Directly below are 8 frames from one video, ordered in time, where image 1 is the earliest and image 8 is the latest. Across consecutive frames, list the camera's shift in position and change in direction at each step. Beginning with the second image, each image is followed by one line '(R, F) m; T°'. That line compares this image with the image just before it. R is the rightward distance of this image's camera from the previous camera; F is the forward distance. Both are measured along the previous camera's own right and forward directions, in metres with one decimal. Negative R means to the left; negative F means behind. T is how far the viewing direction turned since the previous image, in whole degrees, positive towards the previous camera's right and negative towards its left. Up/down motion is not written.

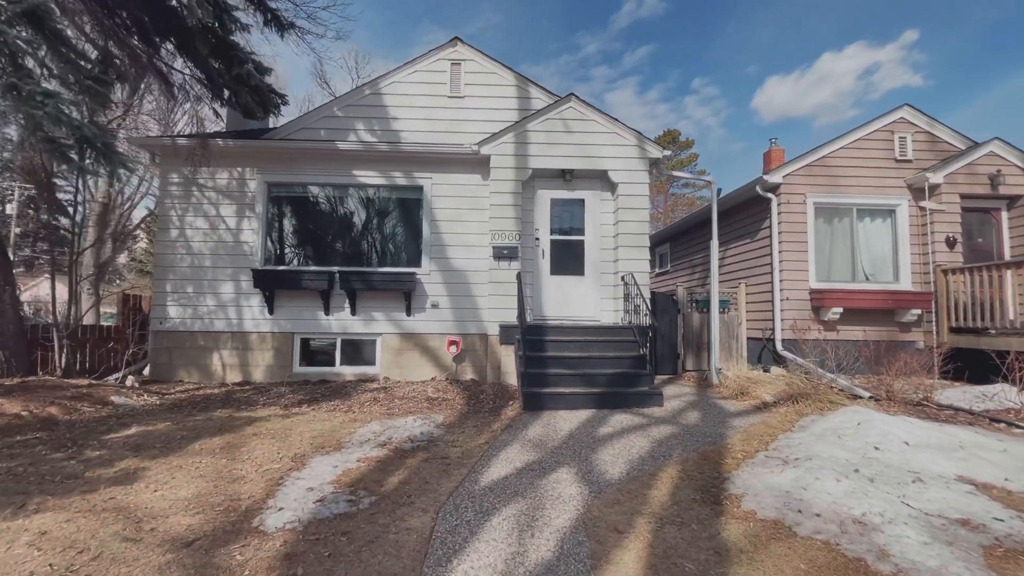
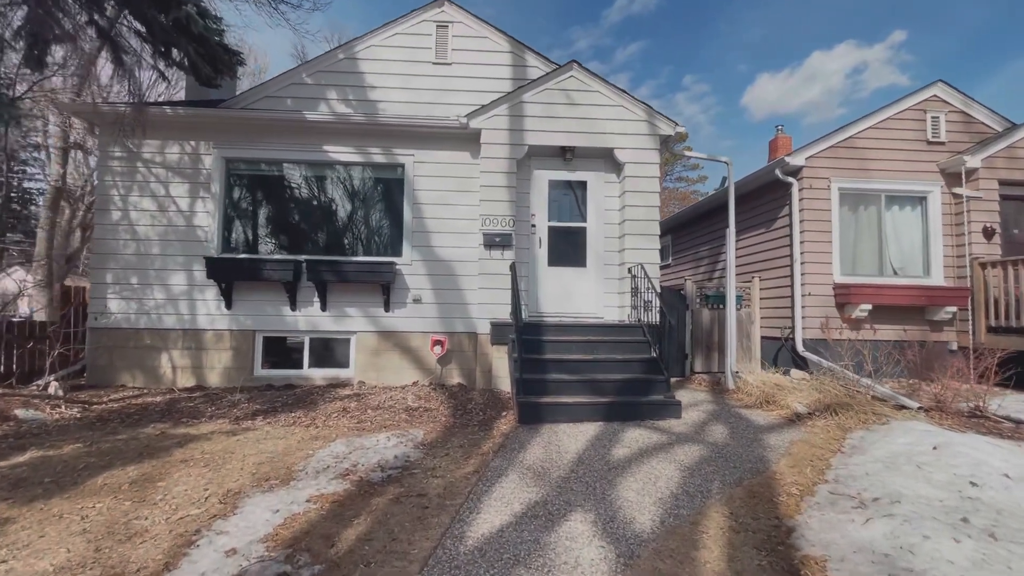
(0.0, +0.9) m; +1°
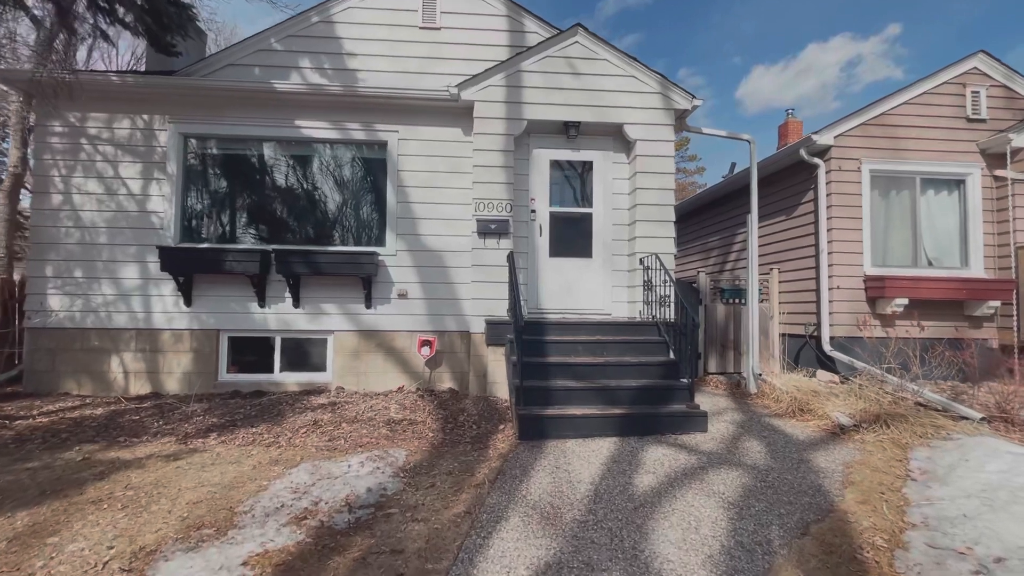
(0.0, +0.8) m; +1°
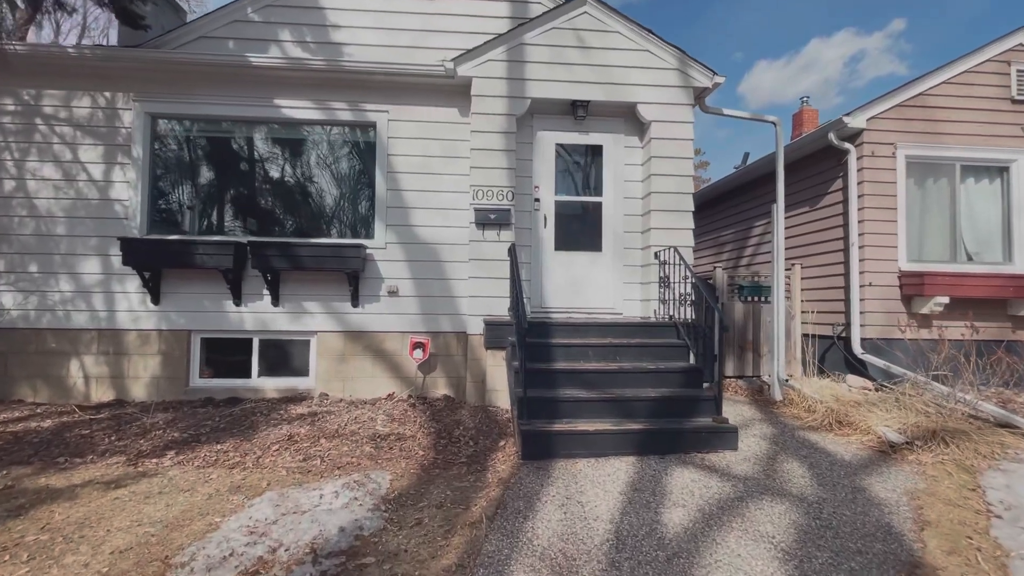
(0.0, +0.6) m; 0°
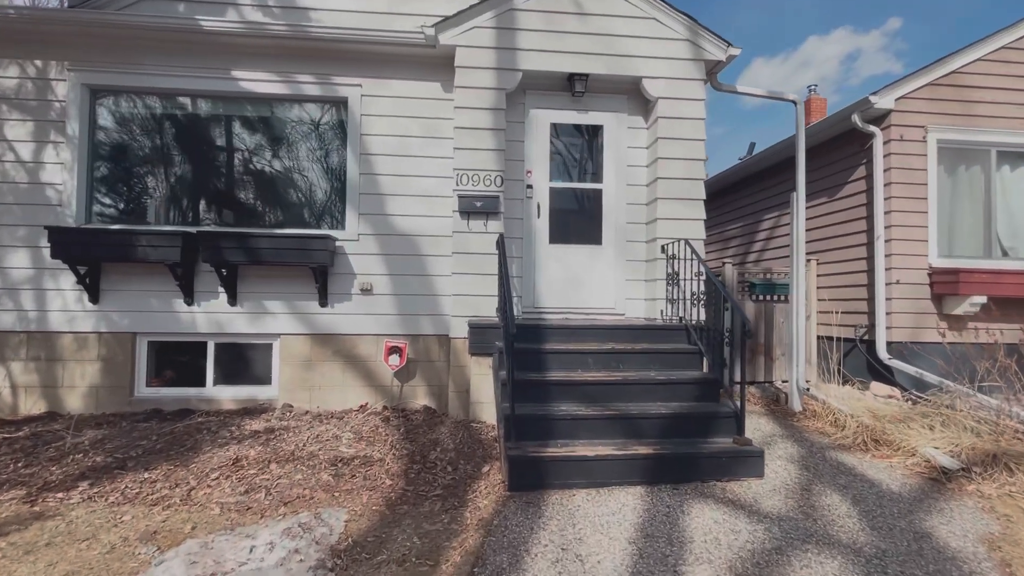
(+0.1, +0.6) m; +1°
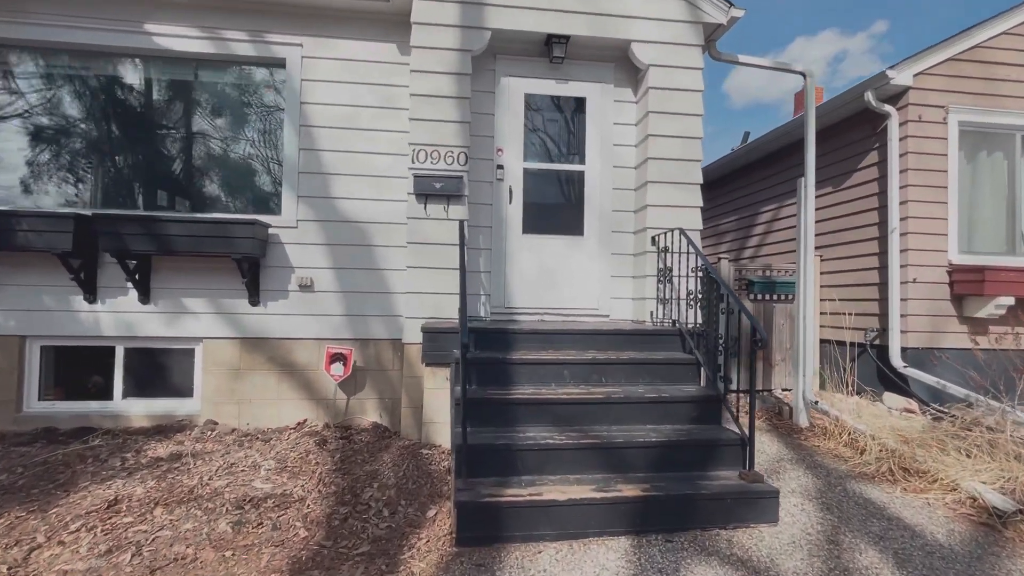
(+0.2, +0.7) m; +1°
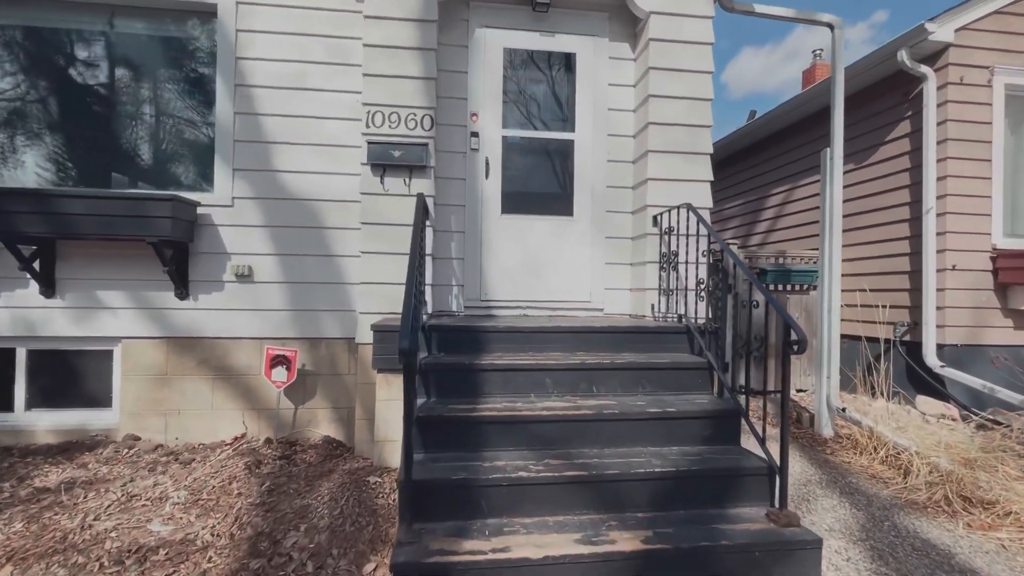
(+0.2, +0.7) m; 0°
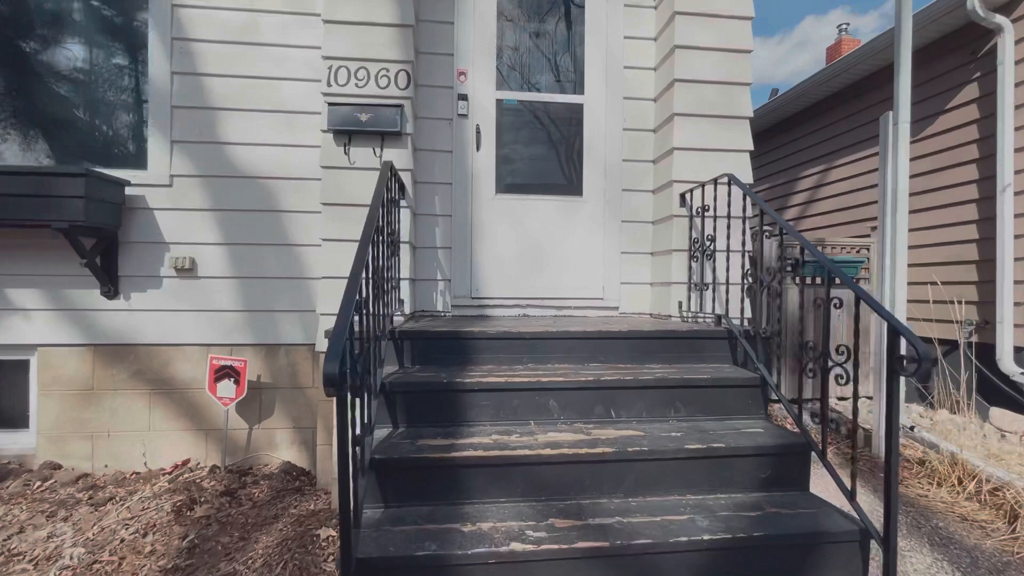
(+0.1, +0.6) m; -1°
